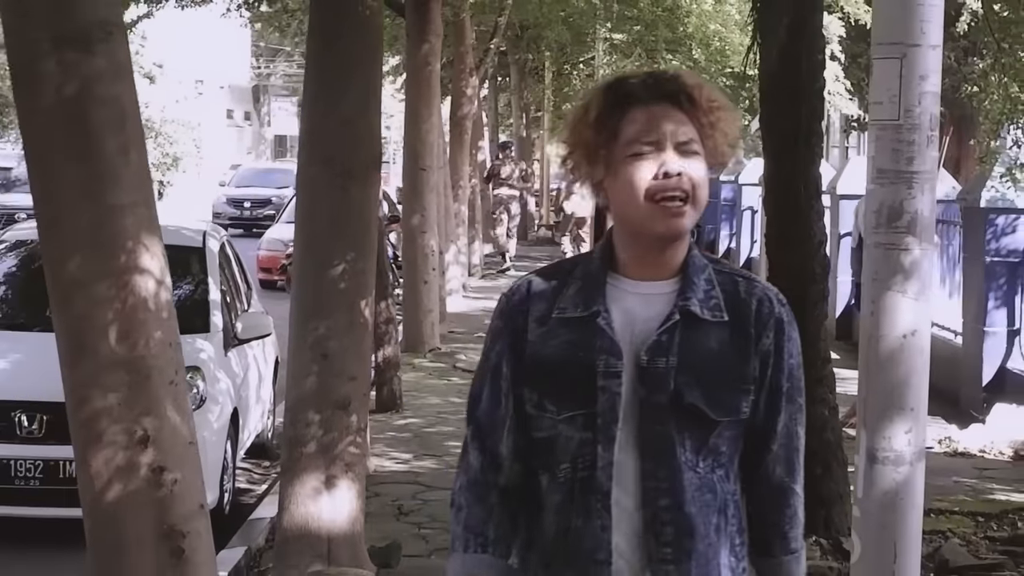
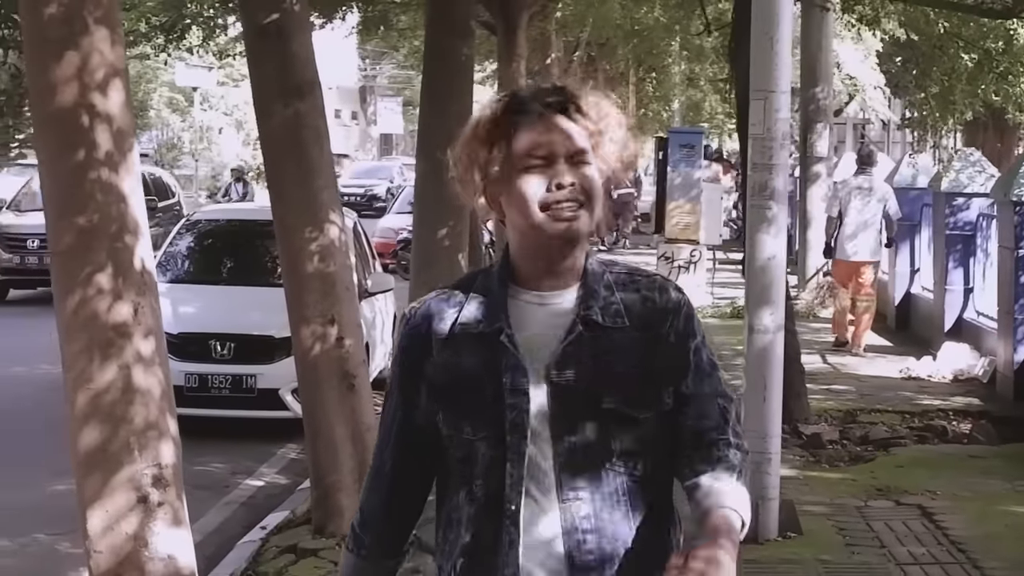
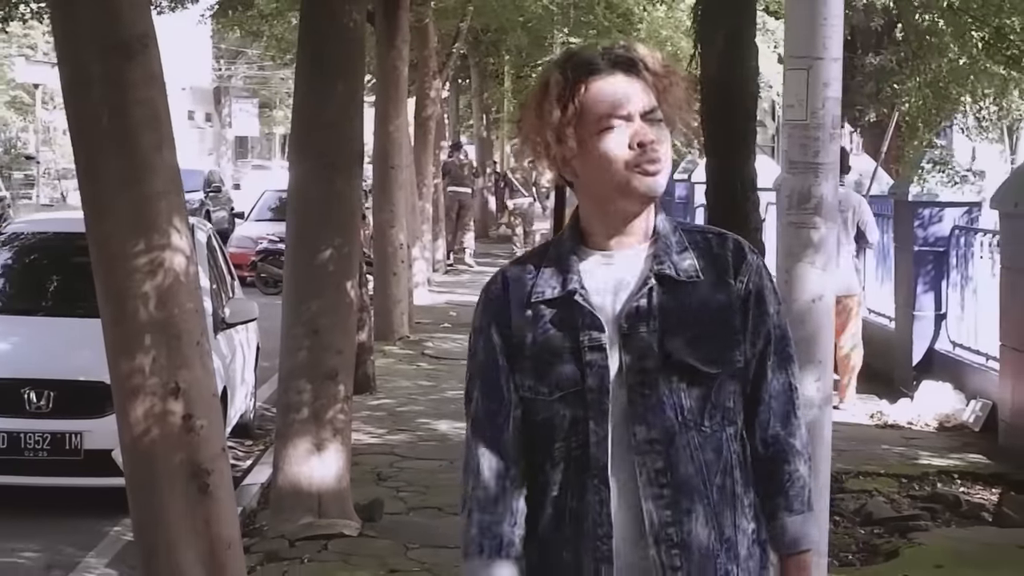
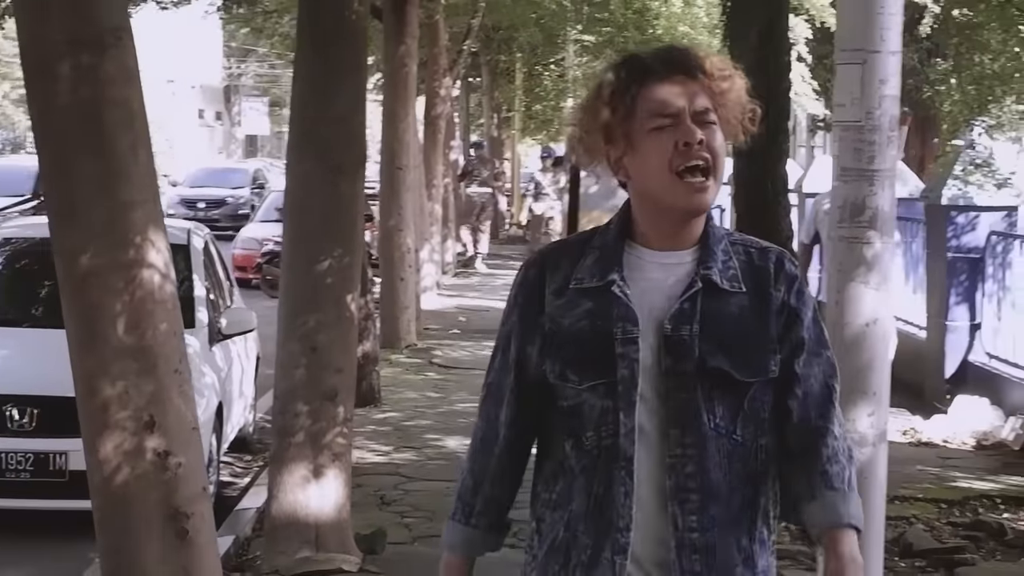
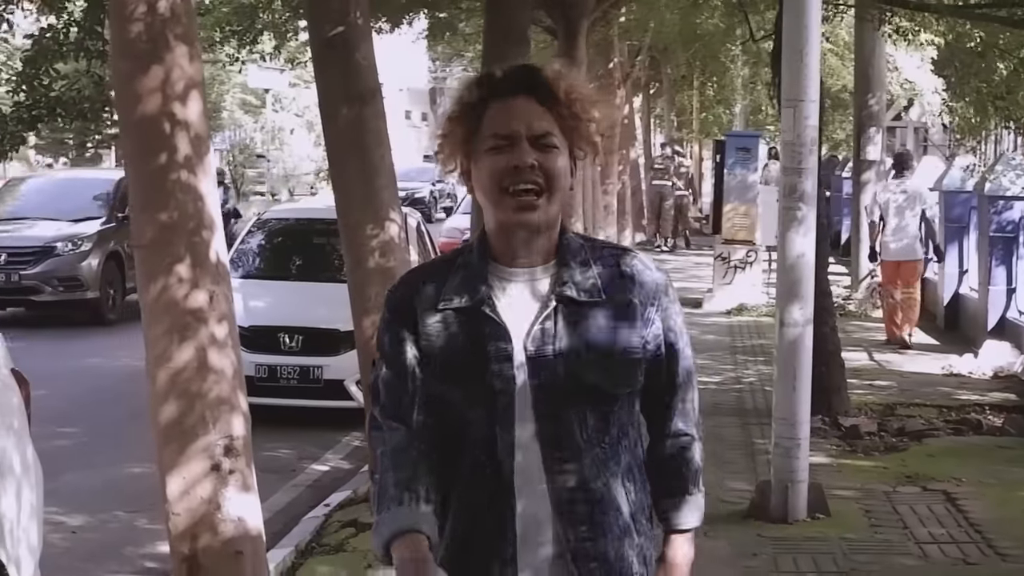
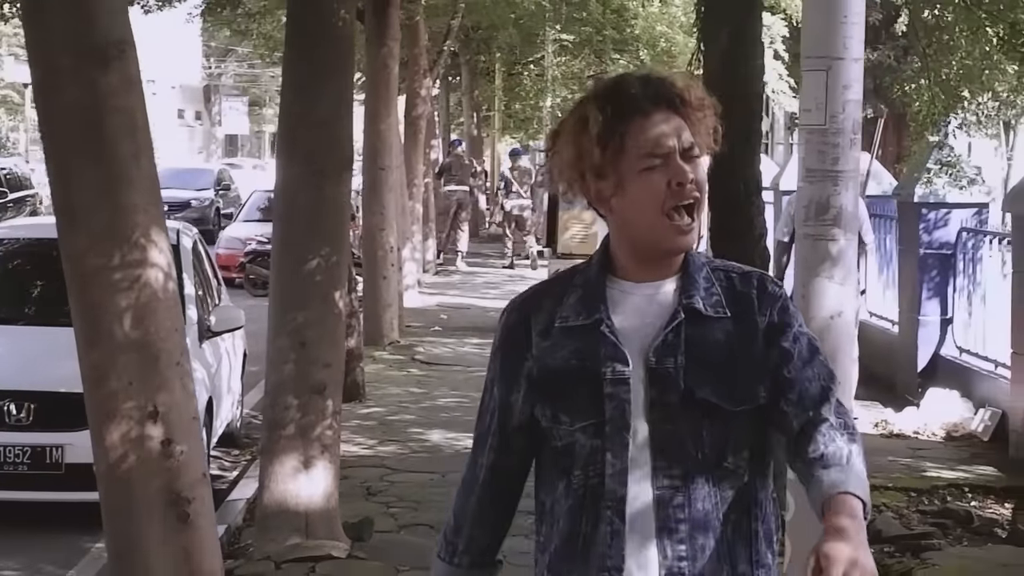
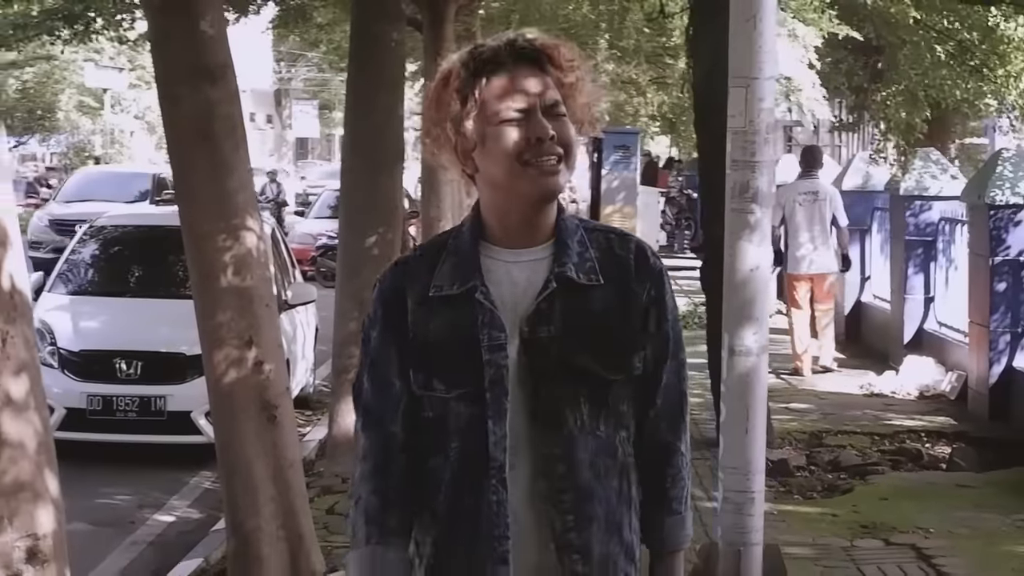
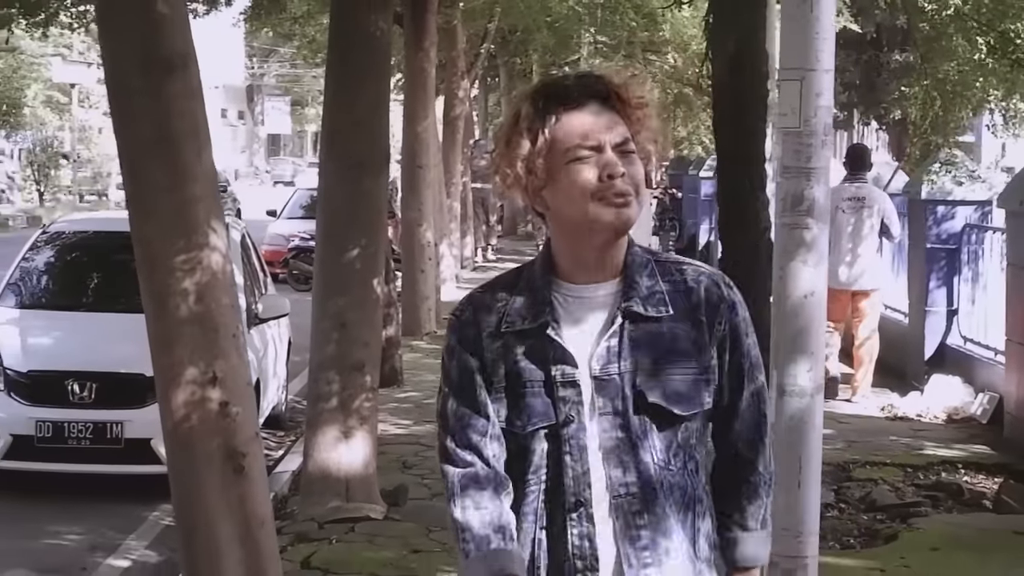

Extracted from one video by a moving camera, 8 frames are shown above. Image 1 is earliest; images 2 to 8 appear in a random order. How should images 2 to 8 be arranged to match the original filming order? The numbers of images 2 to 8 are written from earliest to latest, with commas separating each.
4, 6, 3, 8, 7, 2, 5
